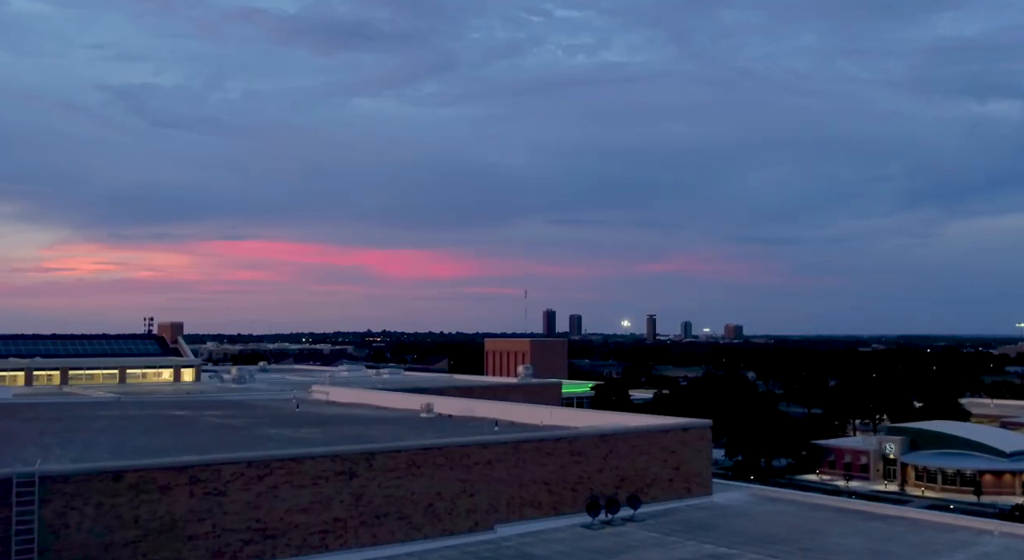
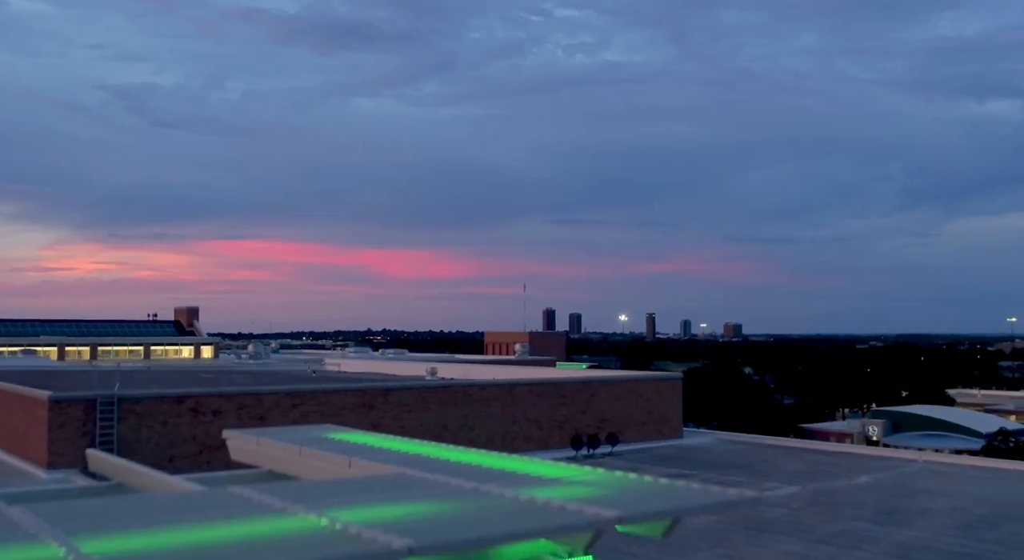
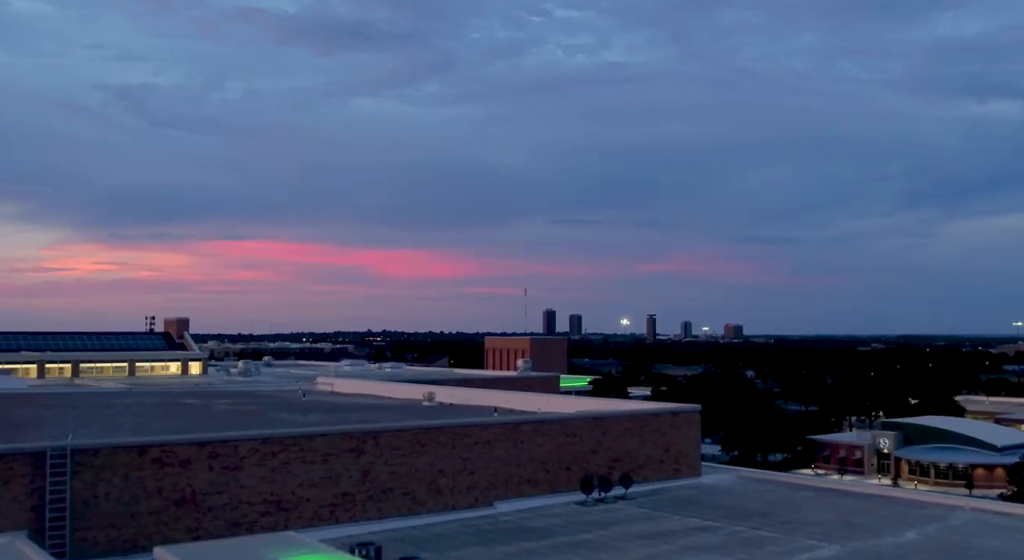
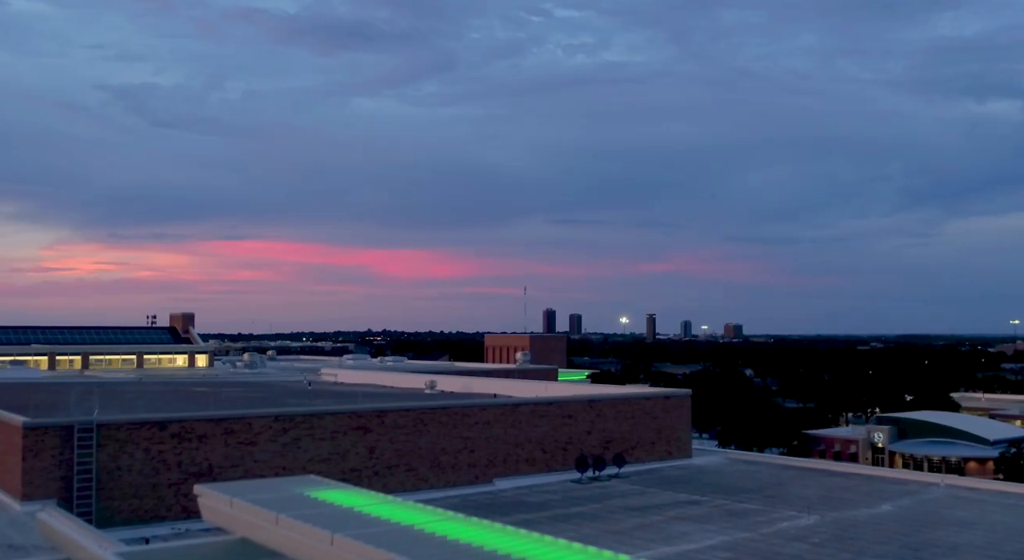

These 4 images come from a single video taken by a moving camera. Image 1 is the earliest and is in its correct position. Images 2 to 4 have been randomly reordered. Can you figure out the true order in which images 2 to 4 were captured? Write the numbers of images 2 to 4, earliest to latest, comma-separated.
3, 4, 2
